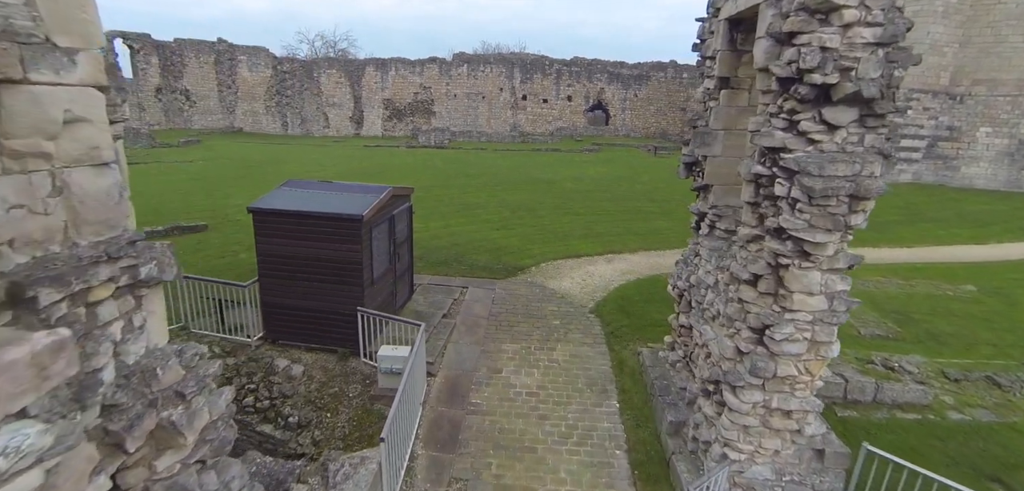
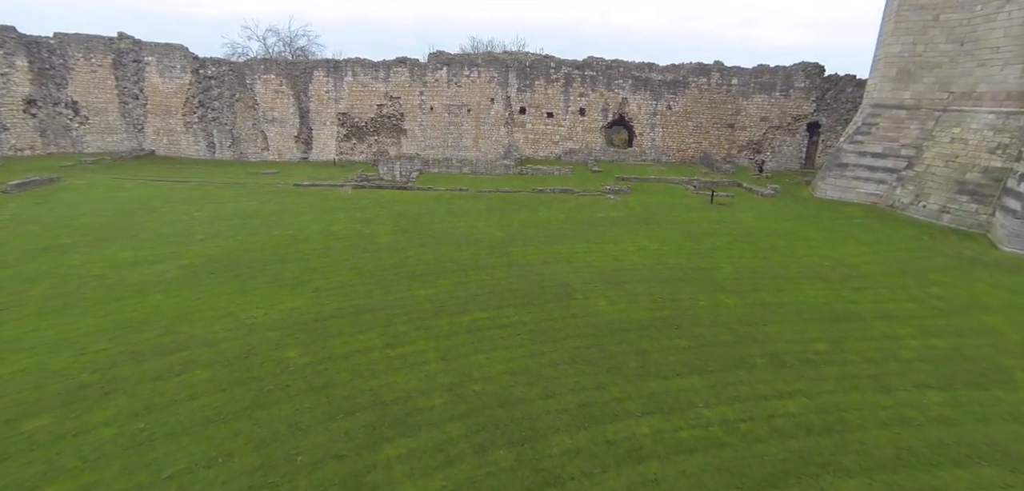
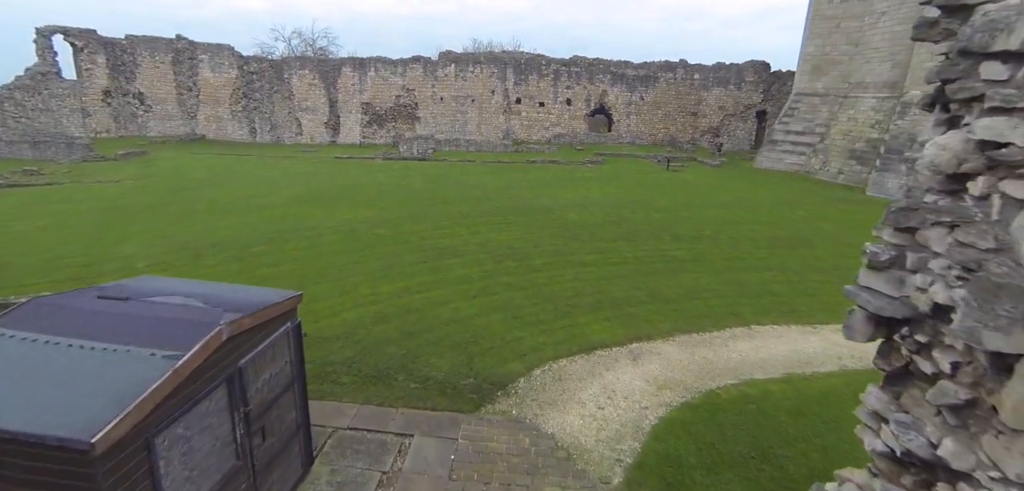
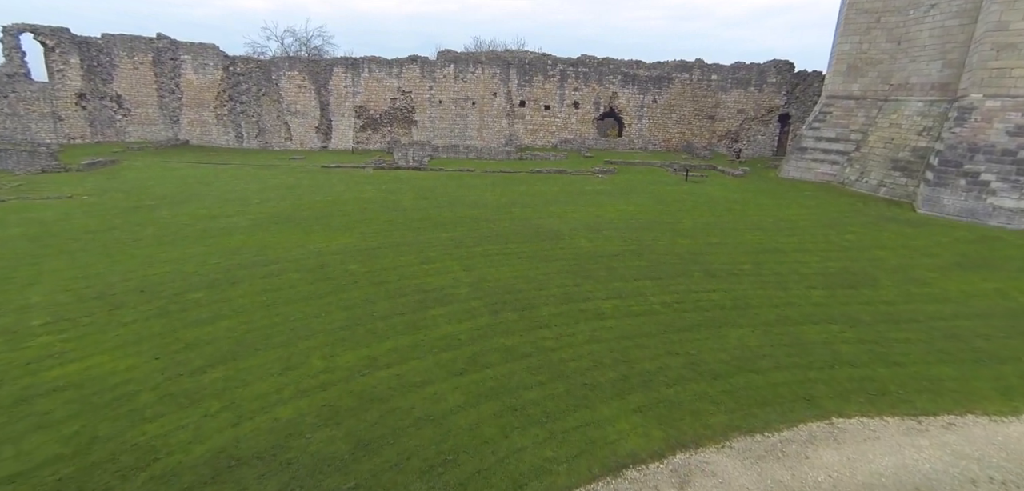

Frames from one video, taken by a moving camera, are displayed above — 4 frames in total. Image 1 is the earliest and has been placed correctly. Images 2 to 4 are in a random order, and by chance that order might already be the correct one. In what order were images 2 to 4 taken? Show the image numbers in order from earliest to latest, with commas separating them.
3, 4, 2
